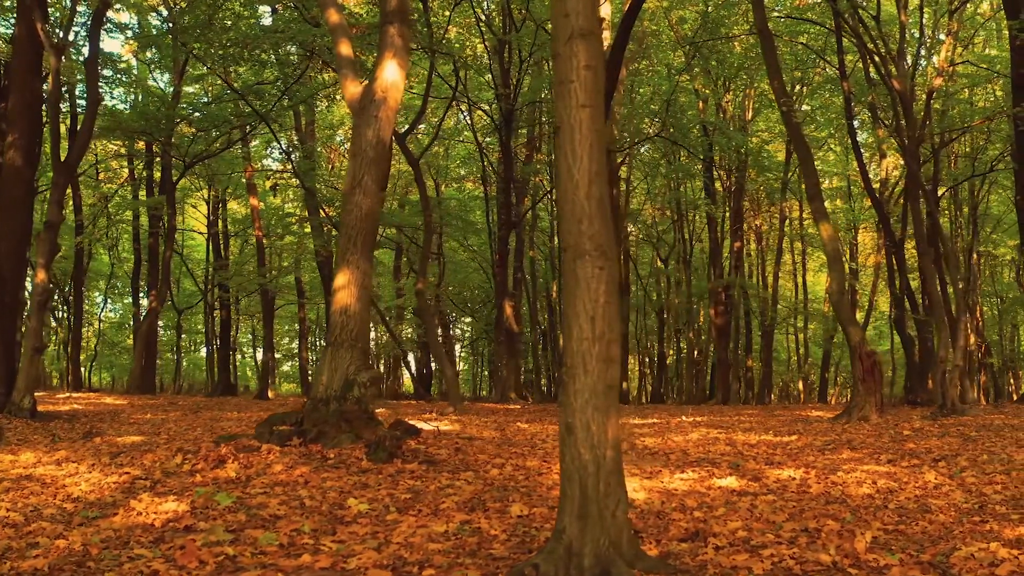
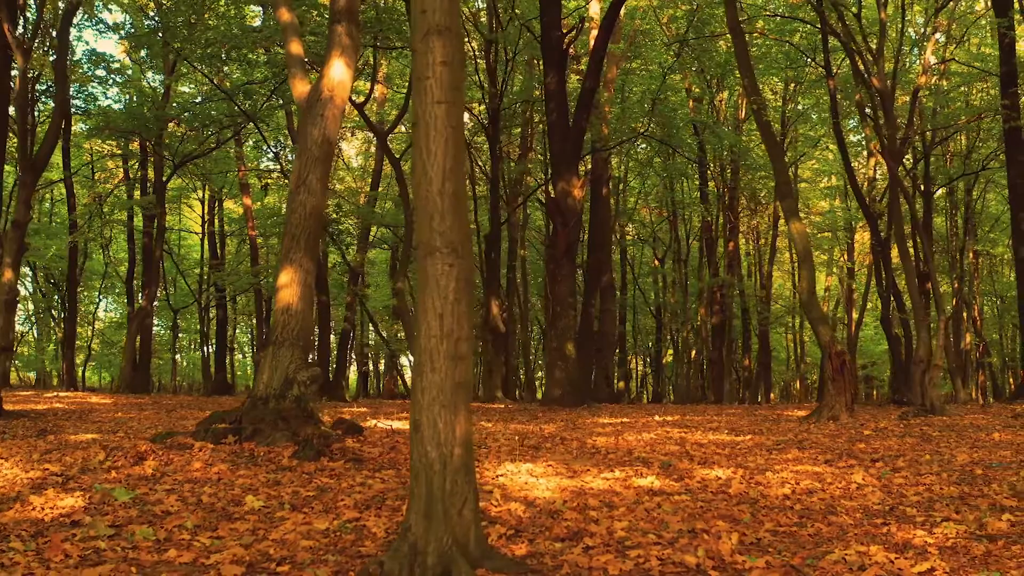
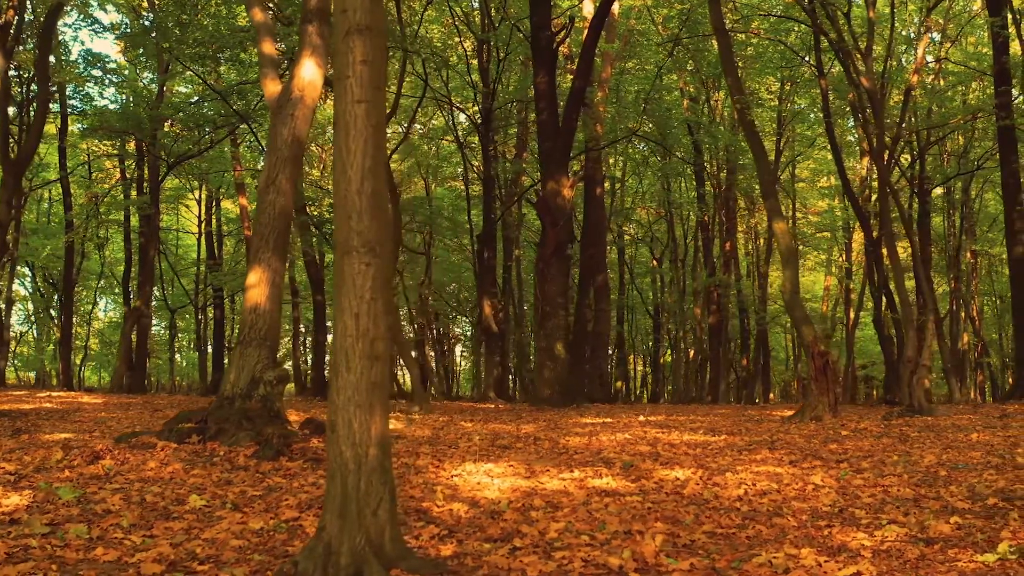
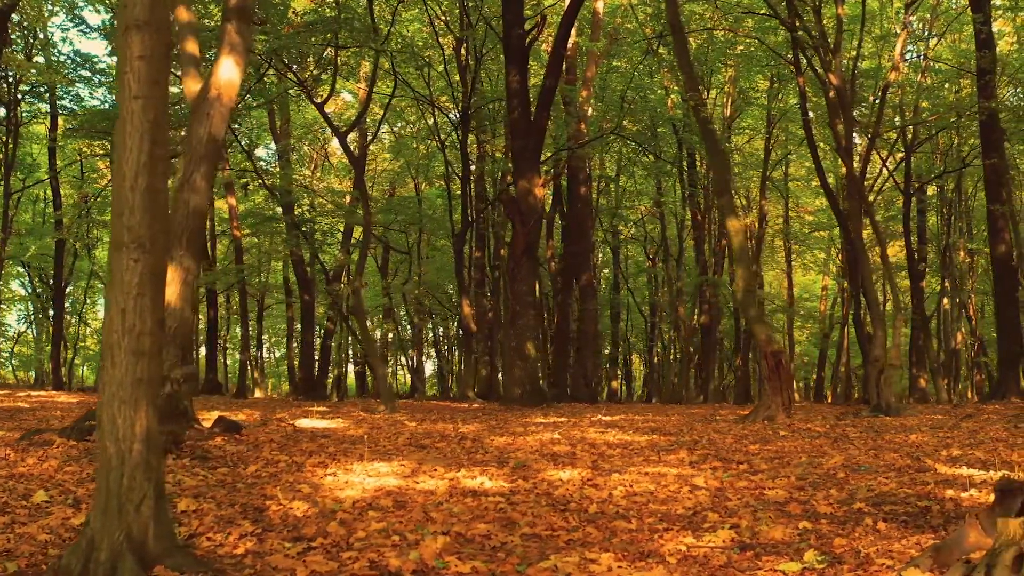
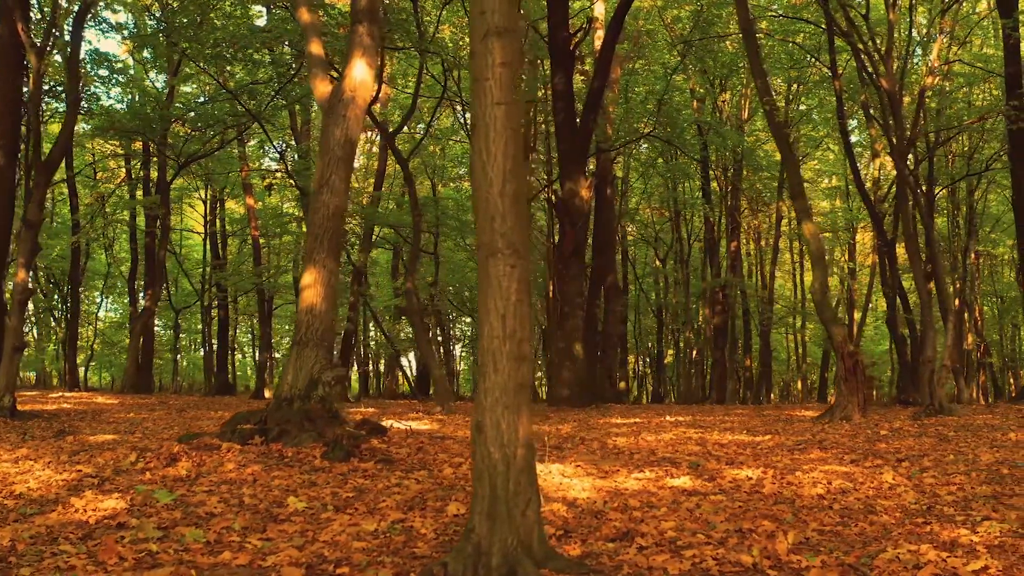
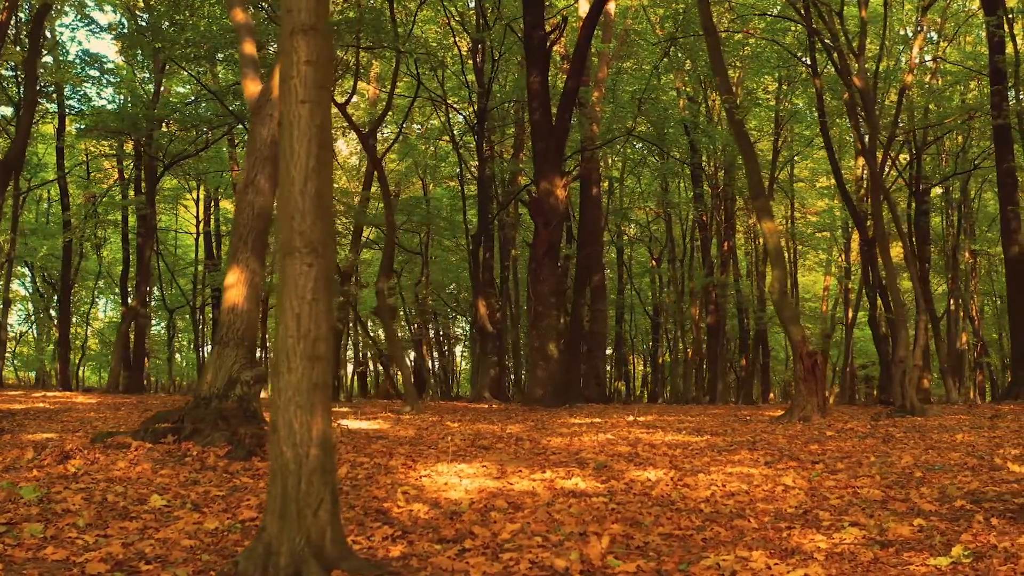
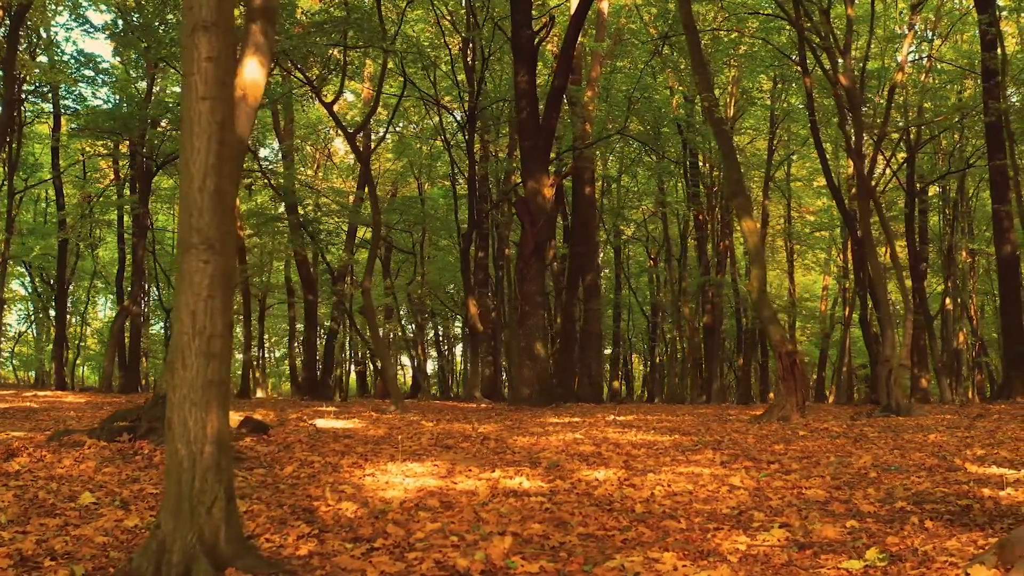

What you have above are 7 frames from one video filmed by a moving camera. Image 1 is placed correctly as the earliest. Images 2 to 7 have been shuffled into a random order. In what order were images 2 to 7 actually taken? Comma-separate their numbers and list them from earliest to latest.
5, 2, 3, 6, 7, 4
